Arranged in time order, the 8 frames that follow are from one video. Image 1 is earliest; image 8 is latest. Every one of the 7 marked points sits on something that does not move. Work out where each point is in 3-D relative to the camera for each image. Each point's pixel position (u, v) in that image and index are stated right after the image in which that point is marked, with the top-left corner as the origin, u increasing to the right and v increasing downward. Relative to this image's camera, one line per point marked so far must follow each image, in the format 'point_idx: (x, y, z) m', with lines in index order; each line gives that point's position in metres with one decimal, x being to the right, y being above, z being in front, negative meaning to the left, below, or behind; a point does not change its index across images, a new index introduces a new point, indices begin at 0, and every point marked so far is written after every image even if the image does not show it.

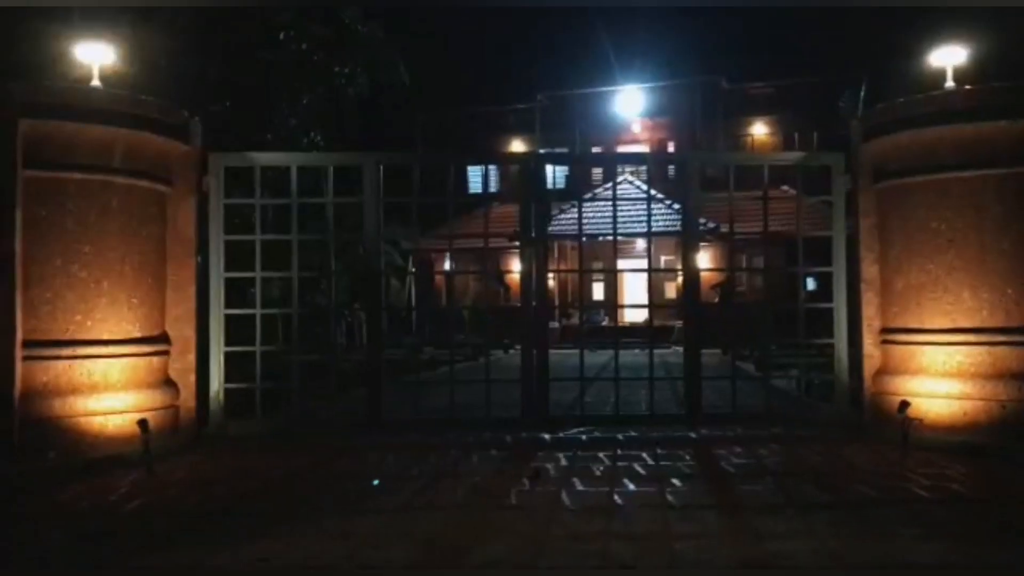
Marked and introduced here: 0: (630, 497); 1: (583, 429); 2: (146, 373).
0: (+0.7, -1.2, +6.1) m
1: (+0.6, -1.2, +9.5) m
2: (-2.7, -0.6, +7.8) m
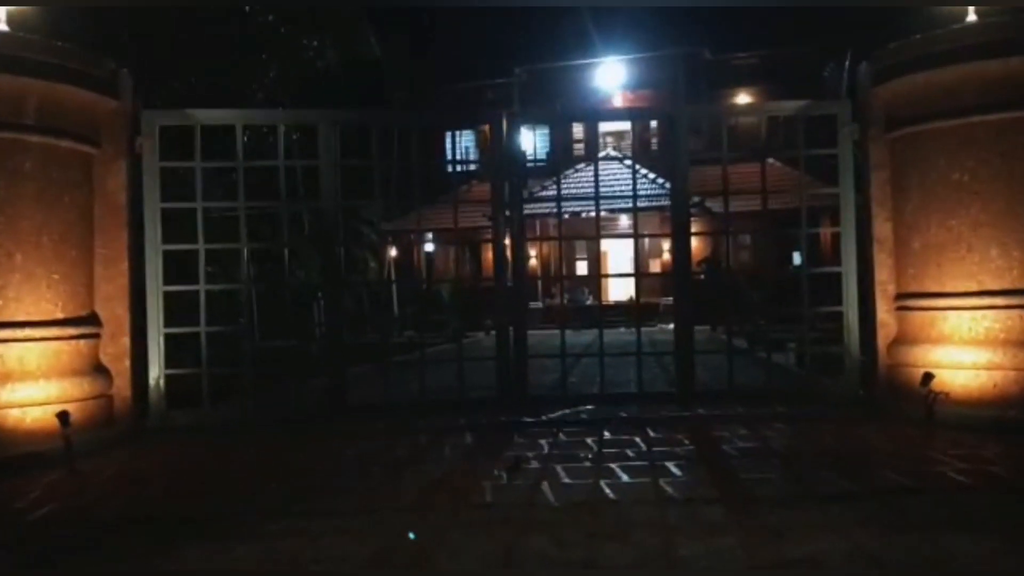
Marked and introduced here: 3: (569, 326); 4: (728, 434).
0: (+0.6, -1.0, +5.3) m
1: (+0.5, -1.0, +8.7) m
2: (-2.8, -0.5, +6.9) m
3: (+0.5, -0.3, +9.7) m
4: (+1.5, -1.0, +7.2) m
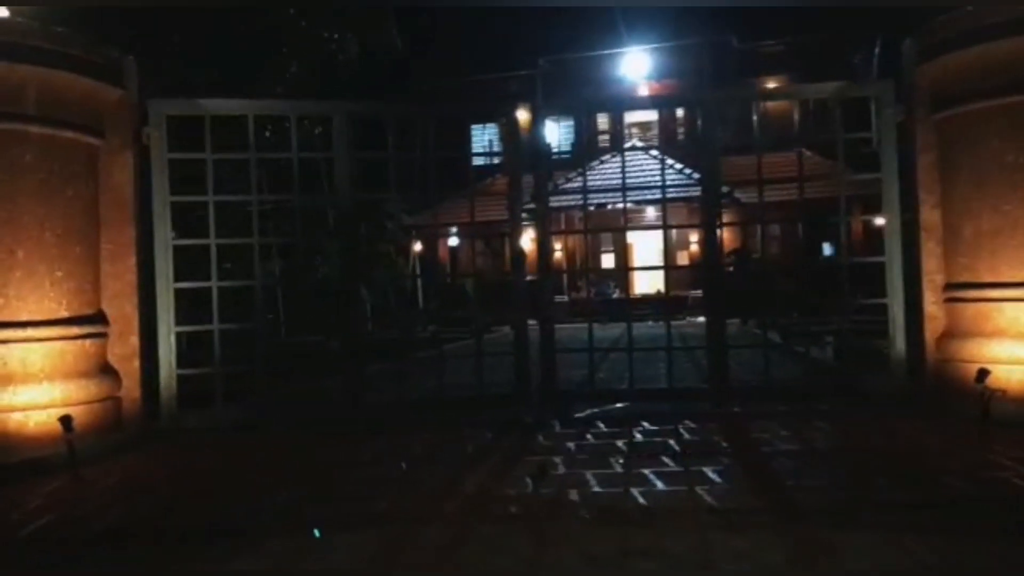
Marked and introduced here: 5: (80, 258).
0: (+0.7, -1.0, +5.0) m
1: (+0.7, -1.0, +8.4) m
2: (-2.7, -0.4, +6.7) m
3: (+0.7, -0.3, +9.4) m
4: (+1.7, -0.9, +6.8) m
5: (-2.7, +0.2, +6.7) m
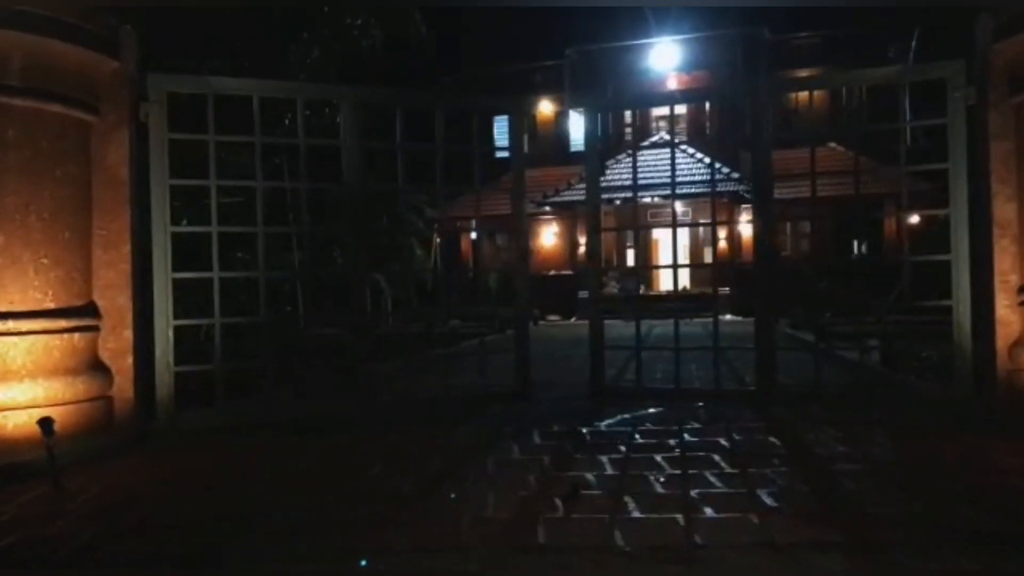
0: (+0.8, -0.9, +4.4) m
1: (+0.9, -0.9, +7.8) m
2: (-2.5, -0.4, +6.1) m
3: (+1.0, -0.3, +8.8) m
4: (+1.8, -0.9, +6.2) m
5: (-2.5, +0.2, +6.2) m
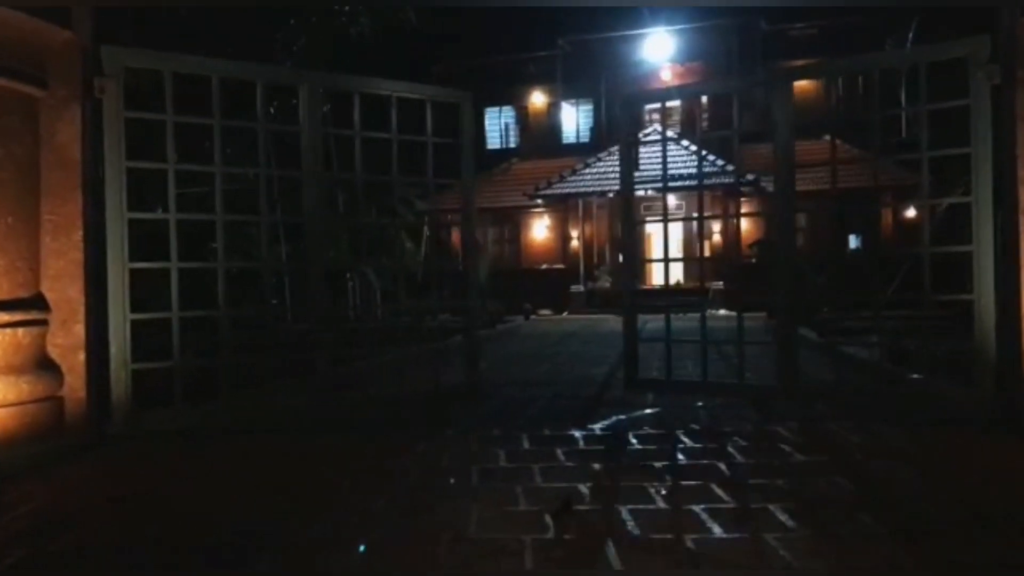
0: (+0.7, -0.9, +3.9) m
1: (+0.8, -0.9, +7.3) m
2: (-2.6, -0.3, +5.7) m
3: (+0.9, -0.2, +8.3) m
4: (+1.7, -0.9, +5.8) m
5: (-2.6, +0.3, +5.7) m
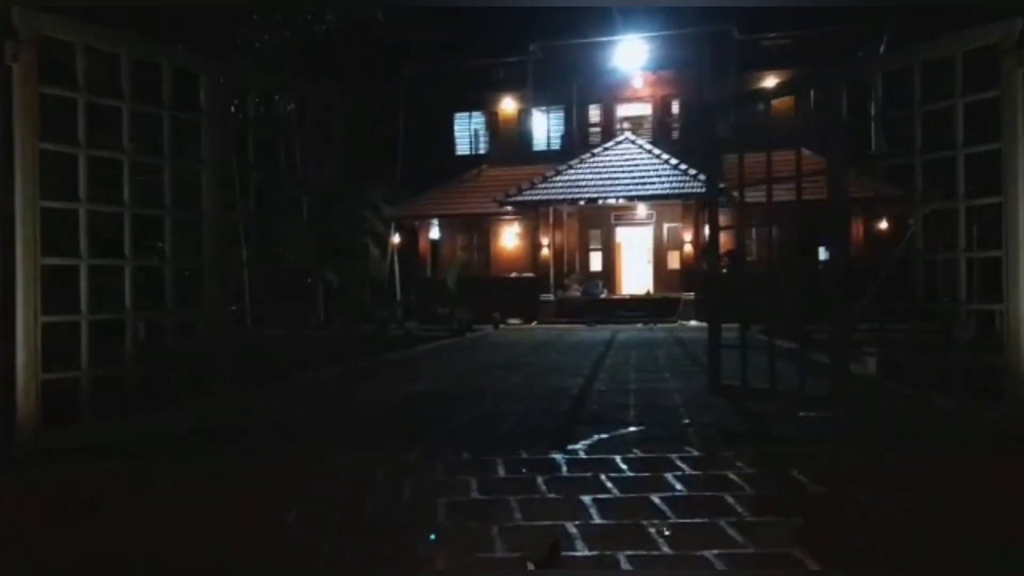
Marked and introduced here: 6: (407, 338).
0: (+0.7, -0.9, +3.3) m
1: (+0.6, -0.9, +6.7) m
2: (-2.7, -0.3, +4.9) m
3: (+0.7, -0.3, +7.7) m
4: (+1.6, -0.9, +5.1) m
5: (-2.7, +0.3, +4.9) m
6: (-1.6, -0.8, +16.5) m
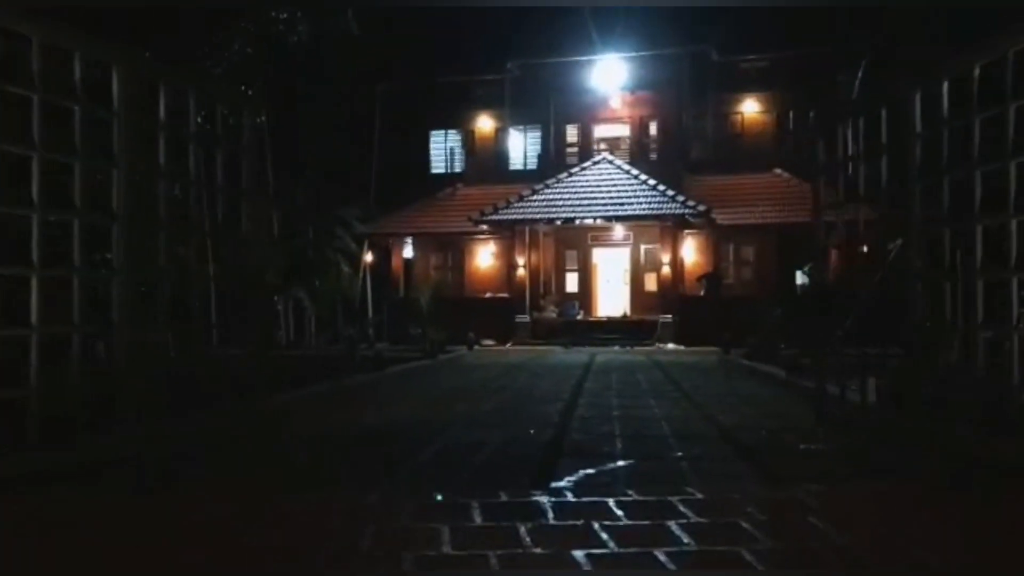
0: (+0.6, -1.0, +2.7) m
1: (+0.5, -1.0, +6.1) m
2: (-2.8, -0.4, +4.2) m
3: (+0.5, -0.4, +7.1) m
4: (+1.5, -1.0, +4.5) m
5: (-2.8, +0.3, +4.3) m
6: (-2.0, -1.0, +15.8) m
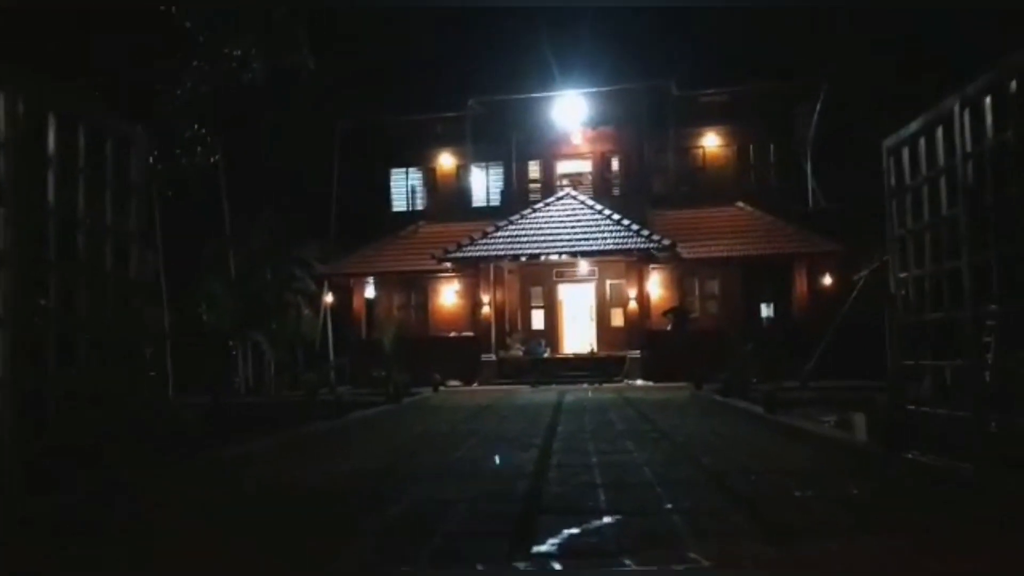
0: (+0.6, -1.1, +2.2) m
1: (+0.3, -1.2, +5.5) m
2: (-2.9, -0.6, +3.6) m
3: (+0.3, -0.6, +6.6) m
4: (+1.4, -1.2, +4.1) m
5: (-2.9, +0.1, +3.7) m
6: (-2.4, -1.6, +15.2) m
